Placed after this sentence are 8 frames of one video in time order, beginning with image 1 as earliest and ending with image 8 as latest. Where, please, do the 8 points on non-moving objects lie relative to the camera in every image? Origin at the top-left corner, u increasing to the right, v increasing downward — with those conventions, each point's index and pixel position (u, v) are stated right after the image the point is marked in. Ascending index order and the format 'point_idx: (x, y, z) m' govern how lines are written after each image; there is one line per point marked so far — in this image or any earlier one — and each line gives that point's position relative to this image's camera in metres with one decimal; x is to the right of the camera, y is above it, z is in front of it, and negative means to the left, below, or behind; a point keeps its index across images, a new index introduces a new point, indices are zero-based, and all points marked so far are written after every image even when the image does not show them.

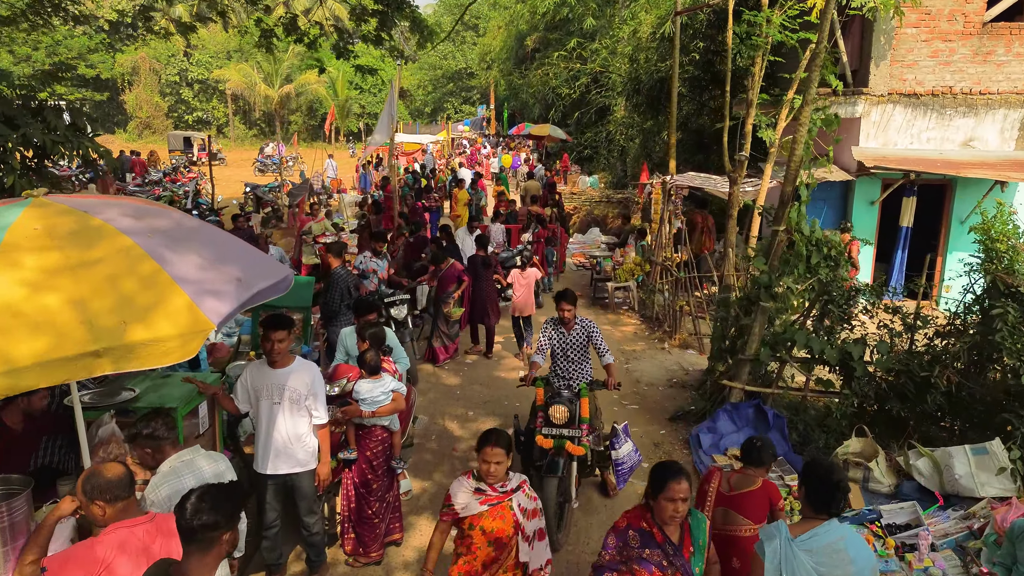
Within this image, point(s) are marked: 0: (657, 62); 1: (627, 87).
0: (+2.9, +4.6, +14.9) m
1: (+2.6, +4.6, +16.7) m
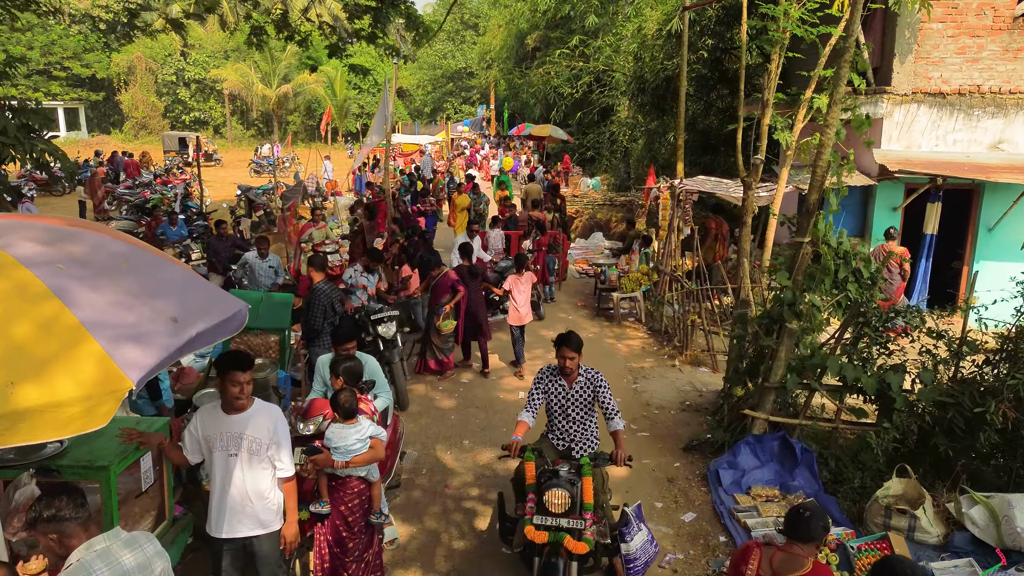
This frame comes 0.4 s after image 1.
0: (+2.9, +4.4, +14.3) m
1: (+2.6, +4.5, +16.1) m
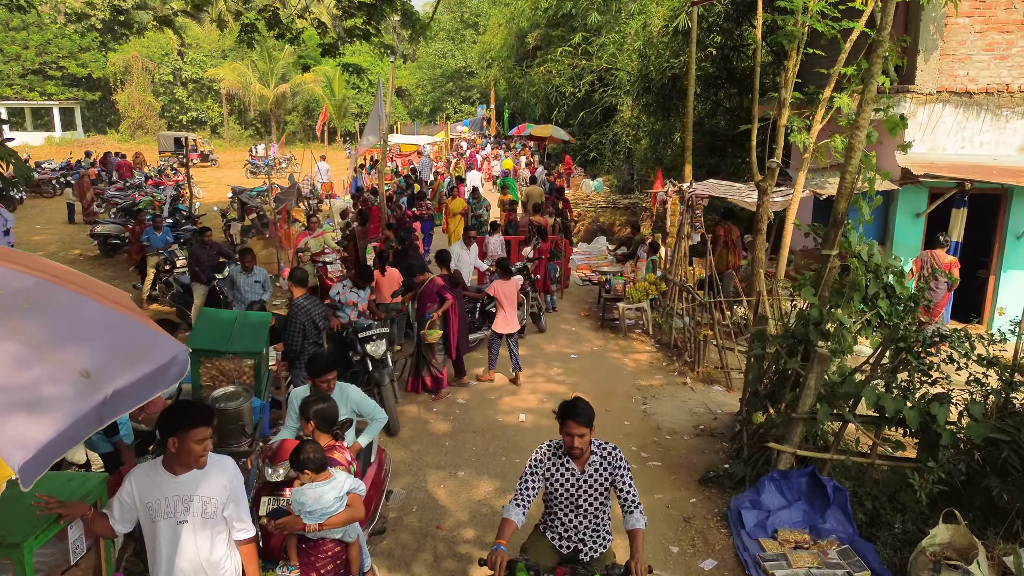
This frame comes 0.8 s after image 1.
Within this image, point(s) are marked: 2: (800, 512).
0: (+2.9, +4.3, +13.7) m
1: (+2.6, +4.3, +15.5) m
2: (+1.9, -1.5, +4.9) m
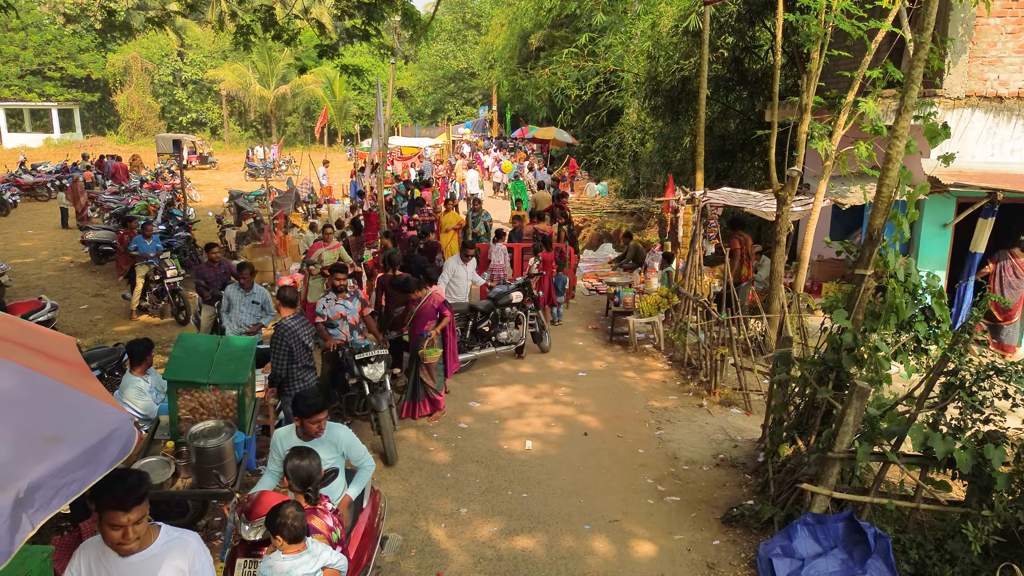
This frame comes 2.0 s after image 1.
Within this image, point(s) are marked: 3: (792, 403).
0: (+3.0, +4.1, +13.3) m
1: (+2.7, +4.1, +15.1) m
2: (+2.0, -1.7, +4.4) m
3: (+2.2, -0.9, +5.9) m
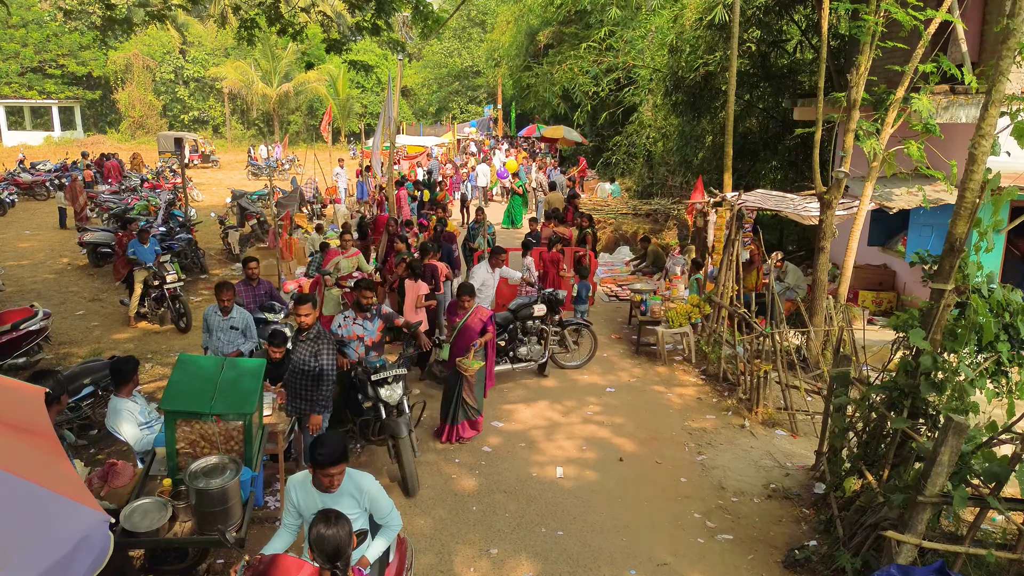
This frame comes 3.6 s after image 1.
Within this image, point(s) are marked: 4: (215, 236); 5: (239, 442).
0: (+3.3, +4.0, +12.7) m
1: (+3.0, +4.1, +14.5) m
2: (+2.2, -1.8, +3.9) m
3: (+2.5, -1.0, +5.3) m
4: (-6.9, +1.2, +17.1) m
5: (-1.6, -0.9, +4.3) m
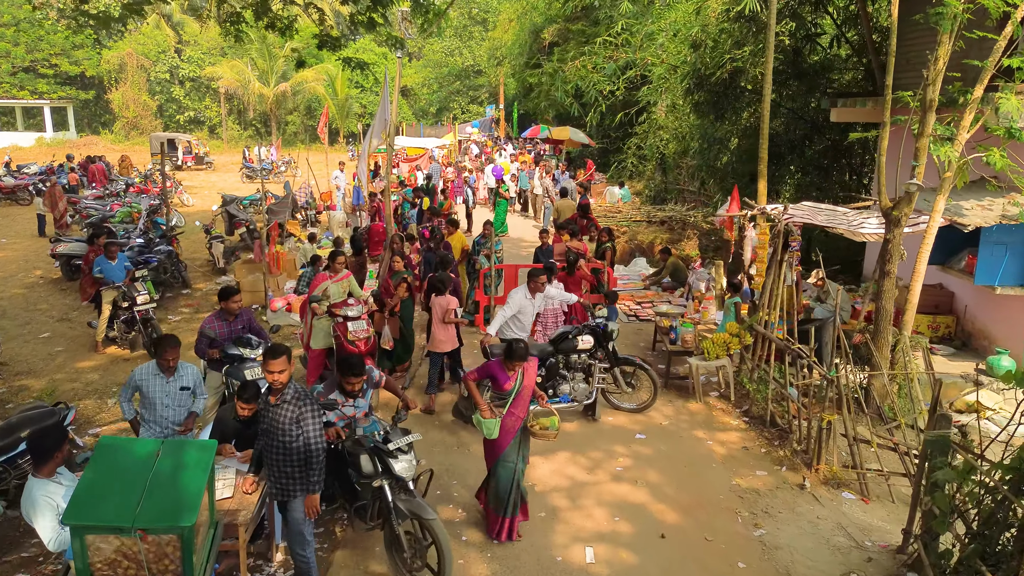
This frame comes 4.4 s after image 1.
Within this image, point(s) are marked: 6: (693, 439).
0: (+3.4, +3.7, +11.6) m
1: (+3.1, +3.8, +13.4) m
2: (+2.3, -2.0, +2.8) m
3: (+2.6, -1.3, +4.2) m
4: (-6.8, +0.9, +16.0) m
5: (-1.5, -1.2, +3.2) m
6: (+1.7, -1.4, +6.7) m
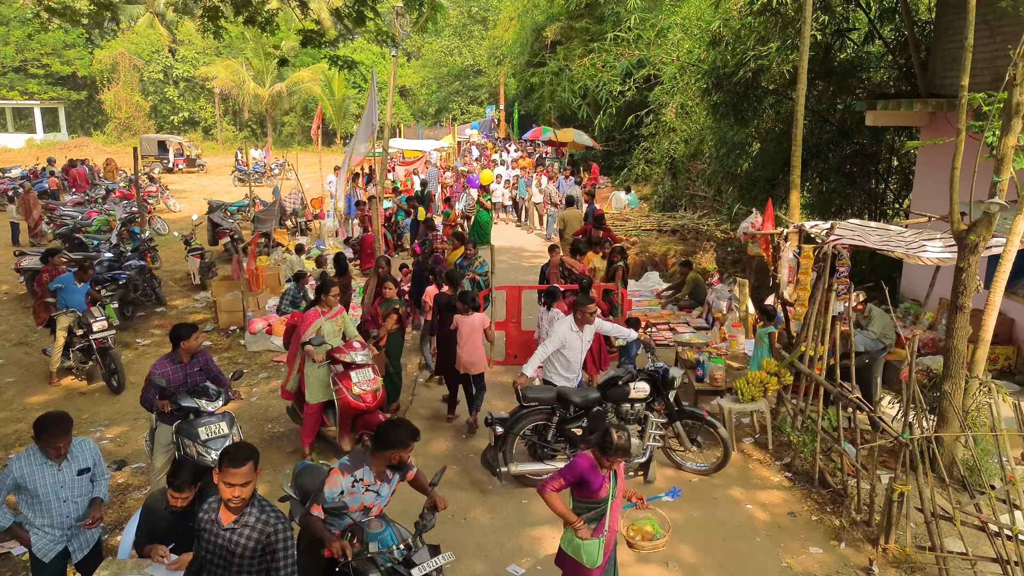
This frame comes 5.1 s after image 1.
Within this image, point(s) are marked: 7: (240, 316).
0: (+3.4, +3.5, +10.6) m
1: (+3.1, +3.5, +12.4) m
2: (+2.4, -2.3, +1.8) m
3: (+2.6, -1.6, +3.2) m
4: (-6.7, +0.7, +15.0) m
5: (-1.4, -1.4, +2.2) m
6: (+1.7, -1.7, +5.7) m
7: (-3.9, -0.4, +10.6) m
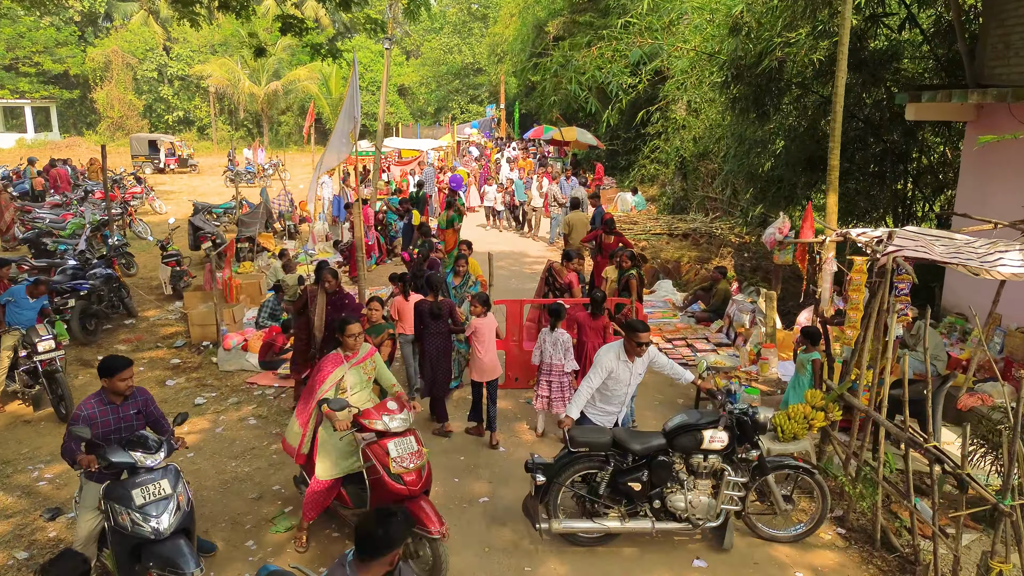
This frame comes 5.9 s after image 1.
0: (+3.5, +3.3, +9.6) m
1: (+3.1, +3.4, +11.5) m
2: (+2.4, -2.5, +0.8) m
3: (+2.6, -1.7, +2.3) m
4: (-6.7, +0.5, +14.1) m
5: (-1.4, -1.6, +1.2) m
6: (+1.7, -1.8, +4.8) m
7: (-3.9, -0.6, +9.6) m
